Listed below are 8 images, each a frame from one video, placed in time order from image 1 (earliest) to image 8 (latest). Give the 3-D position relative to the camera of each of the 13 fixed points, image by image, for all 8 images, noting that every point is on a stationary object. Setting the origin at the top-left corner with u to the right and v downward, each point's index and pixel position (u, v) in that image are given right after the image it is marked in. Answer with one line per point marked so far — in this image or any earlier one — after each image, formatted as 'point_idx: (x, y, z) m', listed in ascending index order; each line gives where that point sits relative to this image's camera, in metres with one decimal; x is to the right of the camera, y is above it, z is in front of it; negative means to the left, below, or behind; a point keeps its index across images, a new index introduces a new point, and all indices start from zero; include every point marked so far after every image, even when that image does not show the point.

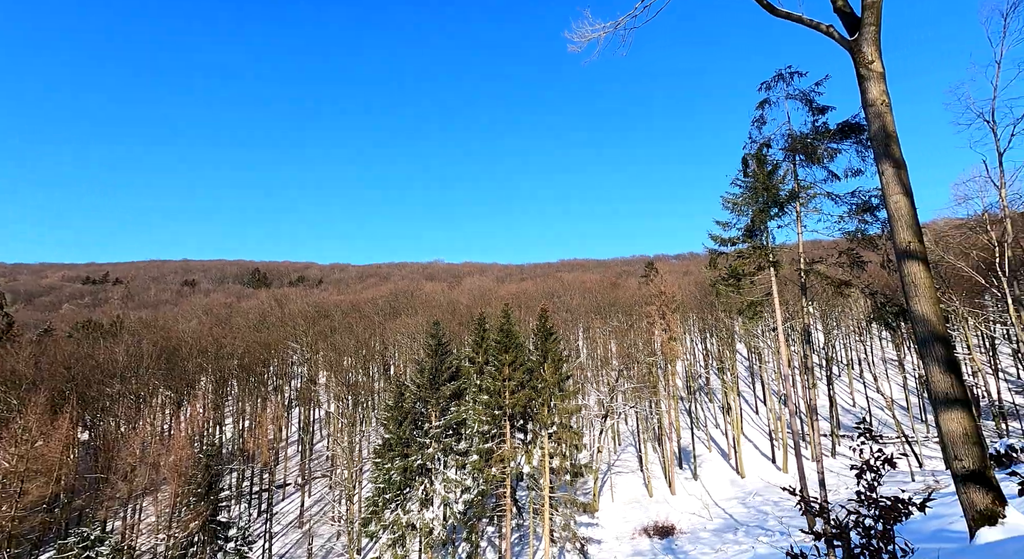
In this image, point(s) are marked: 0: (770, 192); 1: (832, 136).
0: (+6.2, +2.0, +14.6) m
1: (+6.3, +2.8, +12.5) m
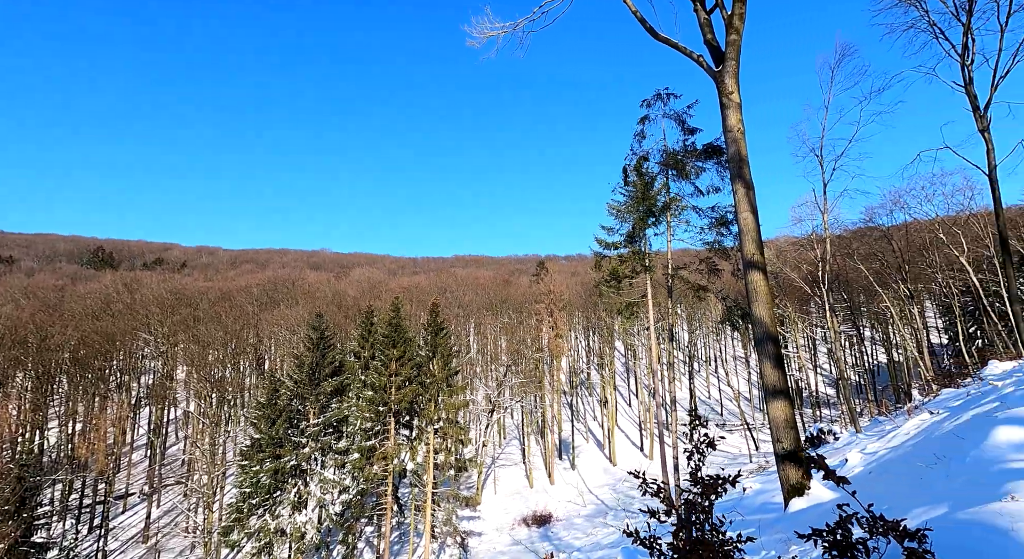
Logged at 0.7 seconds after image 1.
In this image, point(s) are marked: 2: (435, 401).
0: (+3.6, +1.9, +15.8) m
1: (+4.0, +2.7, +13.8) m
2: (-2.0, -3.1, +16.4) m
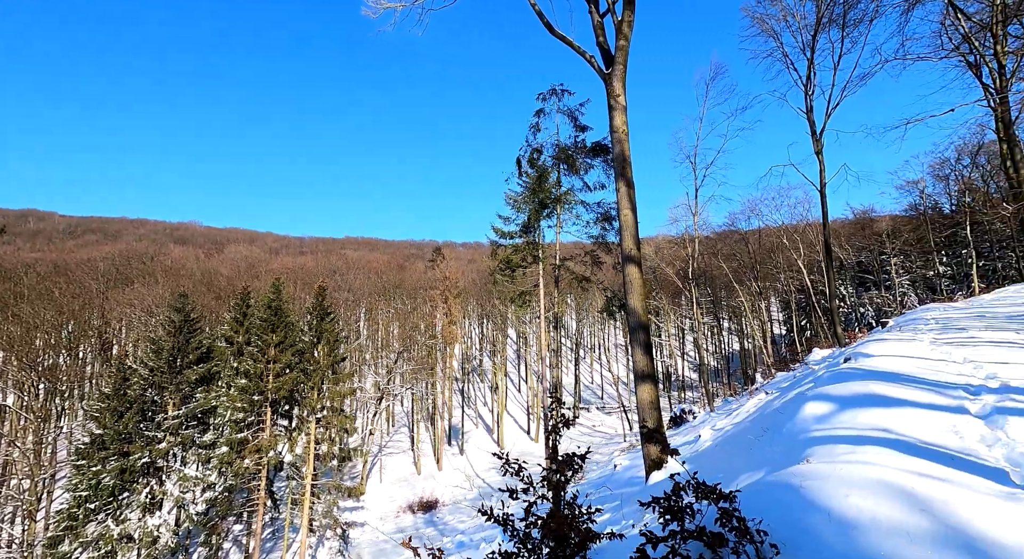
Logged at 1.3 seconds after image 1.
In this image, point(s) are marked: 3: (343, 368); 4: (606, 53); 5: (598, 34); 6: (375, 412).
0: (+0.9, +2.2, +16.1) m
1: (+1.7, +2.8, +14.2) m
2: (-4.9, -2.7, +15.9) m
3: (-5.0, -2.5, +18.3) m
4: (+1.5, +3.7, +10.5) m
5: (+1.4, +4.1, +10.6) m
6: (-4.3, -4.2, +19.8) m
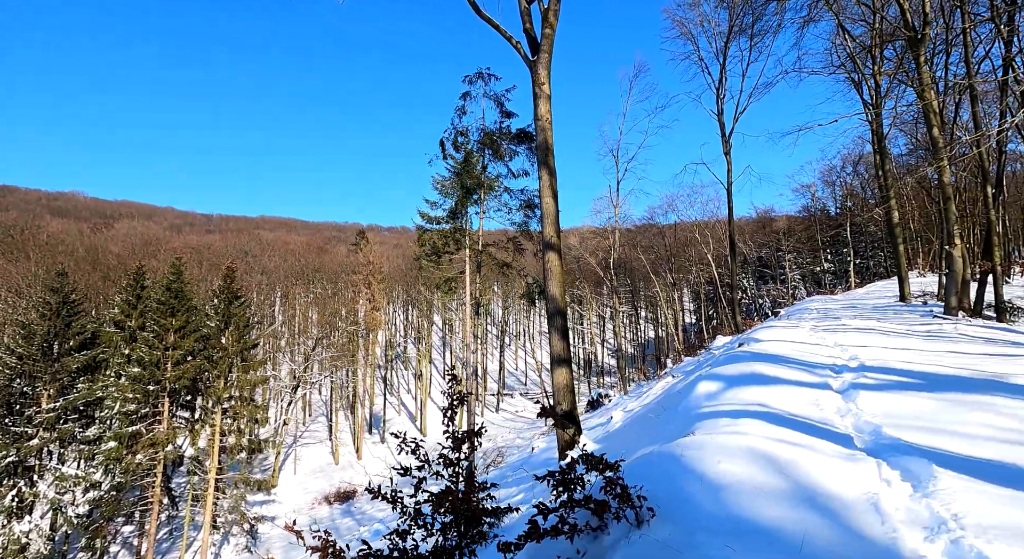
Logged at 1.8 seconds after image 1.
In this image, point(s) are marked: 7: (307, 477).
0: (-1.0, +2.5, +15.8) m
1: (0.0, +3.1, +13.9) m
2: (-6.8, -2.3, +15.0) m
3: (-7.1, -2.1, +17.4) m
4: (+0.3, +3.9, +10.3) m
5: (+0.2, +4.3, +10.3) m
6: (-6.6, -3.7, +19.0) m
7: (-6.2, -6.0, +19.2) m
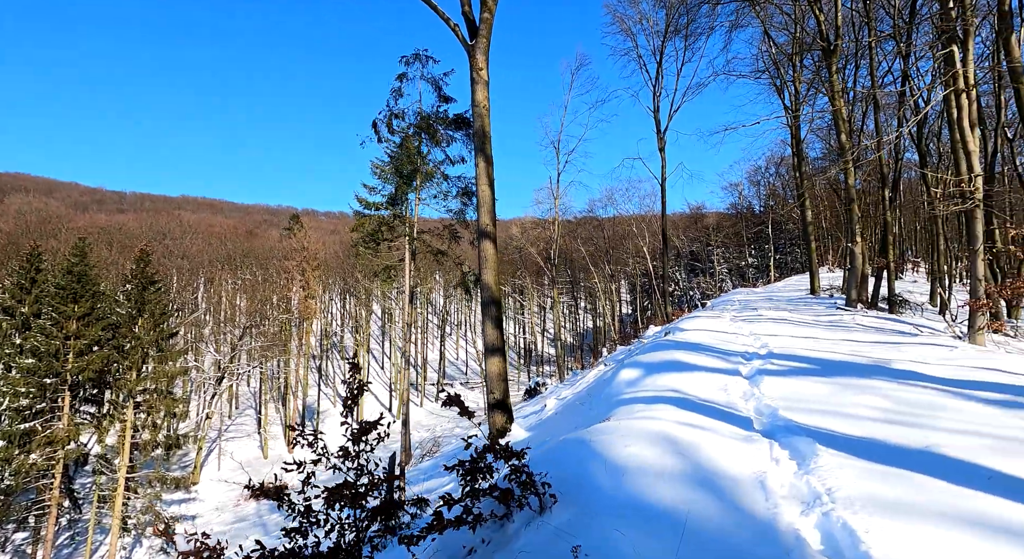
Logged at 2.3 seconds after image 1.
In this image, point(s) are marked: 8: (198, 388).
0: (-2.4, +2.8, +15.3) m
1: (-1.3, +3.3, +13.5) m
2: (-8.2, -2.0, +14.1) m
3: (-8.8, -1.7, +16.4) m
4: (-0.6, +4.1, +9.9) m
5: (-0.7, +4.4, +9.9) m
6: (-8.5, -3.3, +18.1) m
7: (-8.0, -5.5, +18.3) m
8: (-9.7, -3.3, +19.8) m
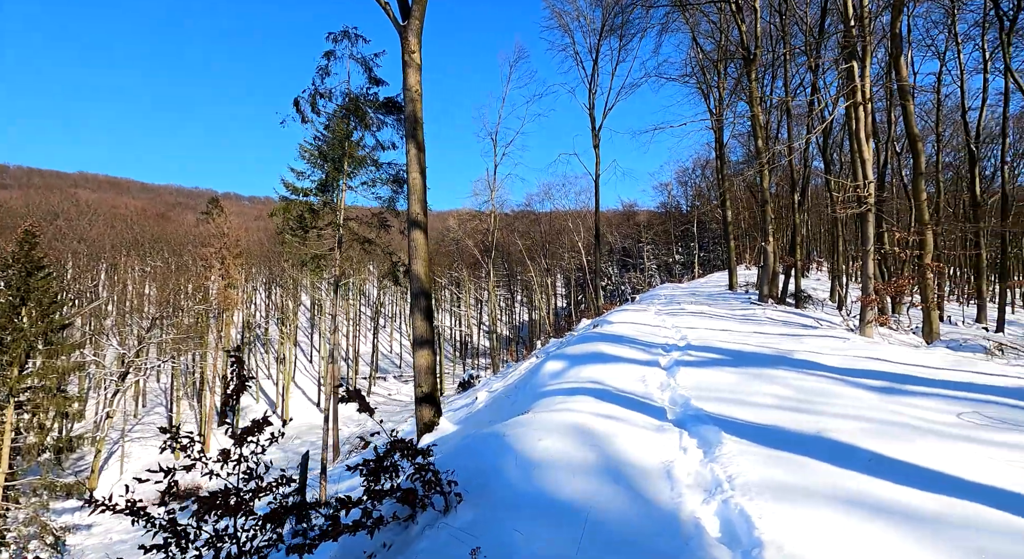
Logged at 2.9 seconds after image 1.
0: (-4.0, +3.0, +14.7) m
1: (-2.7, +3.5, +13.0) m
2: (-9.7, -1.6, +13.0) m
3: (-10.5, -1.3, +15.2) m
4: (-1.7, +4.2, +9.5) m
5: (-1.8, +4.6, +9.5) m
6: (-10.4, -2.9, +17.0) m
7: (-10.0, -5.2, +17.2) m
8: (-11.8, -2.9, +18.6) m
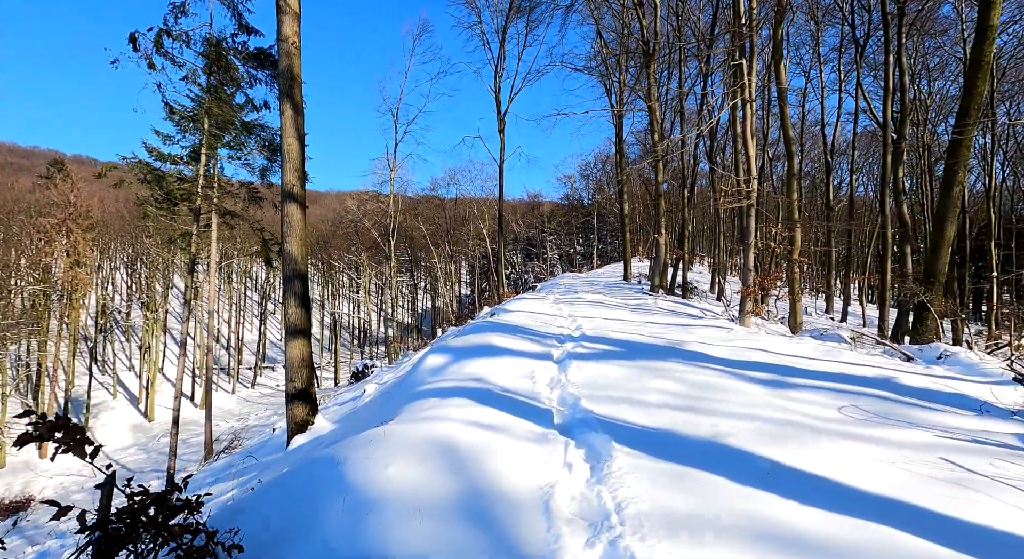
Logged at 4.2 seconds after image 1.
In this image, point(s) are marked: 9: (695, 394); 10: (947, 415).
0: (-6.2, +3.4, +12.9) m
1: (-4.7, +3.9, +11.4) m
2: (-11.7, -1.2, +10.4) m
3: (-12.9, -0.8, +12.5) m
4: (-3.2, +4.5, +8.1) m
5: (-3.2, +4.9, +8.0) m
6: (-13.0, -2.4, +14.3) m
7: (-12.8, -4.6, +14.7) m
8: (-14.6, -2.3, +15.7) m
9: (+2.0, -1.3, +6.9) m
10: (+4.5, -1.4, +6.6) m
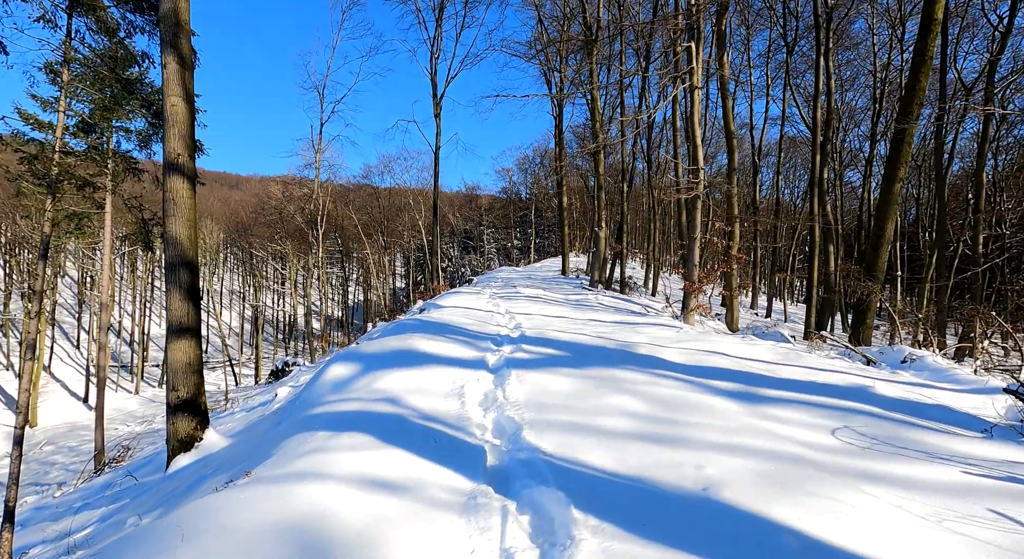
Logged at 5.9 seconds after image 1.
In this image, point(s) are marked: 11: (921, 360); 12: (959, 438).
0: (-7.4, +3.7, +10.6) m
1: (-5.7, +4.1, +9.3) m
2: (-12.7, -0.9, +7.7) m
3: (-14.0, -0.5, +9.6) m
4: (-3.8, +4.6, +6.1) m
5: (-3.9, +5.0, +6.1) m
6: (-14.3, -2.0, +11.4) m
7: (-14.2, -4.3, +11.8) m
8: (-16.1, -1.9, +12.6) m
9: (+1.3, -1.2, +5.6) m
10: (+3.8, -1.4, +5.4) m
11: (+5.6, -1.1, +8.5) m
12: (+3.8, -1.4, +5.4) m
